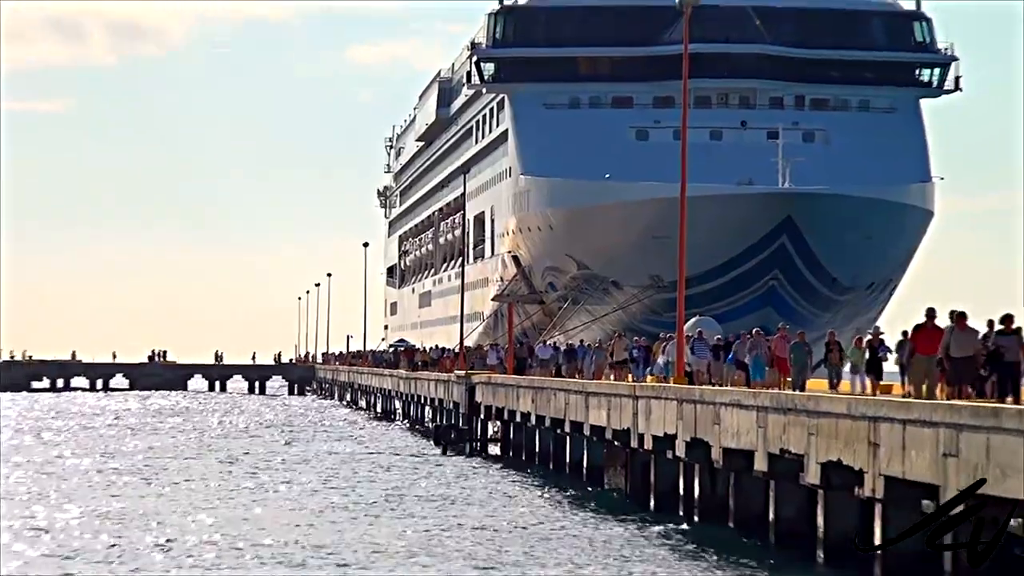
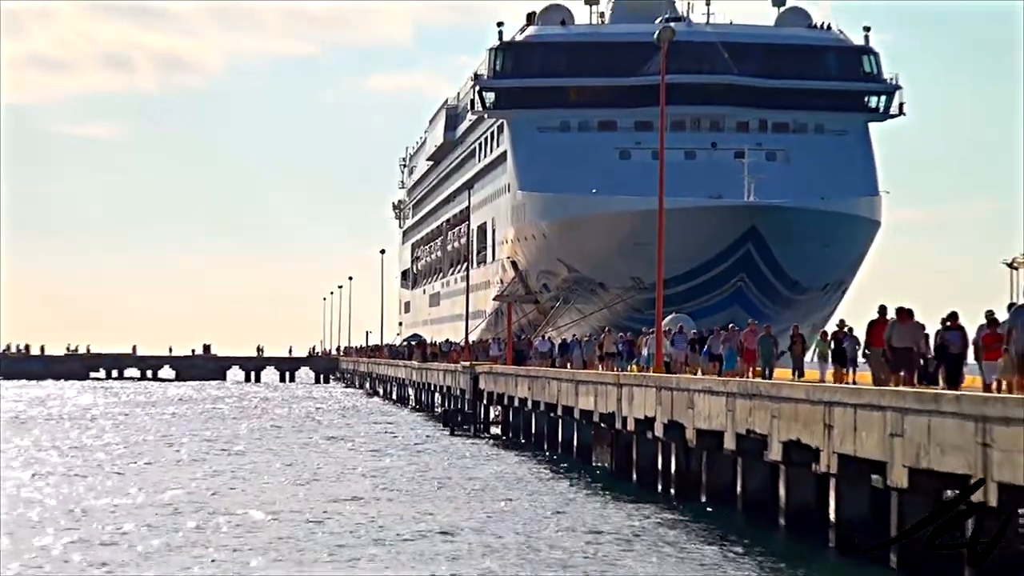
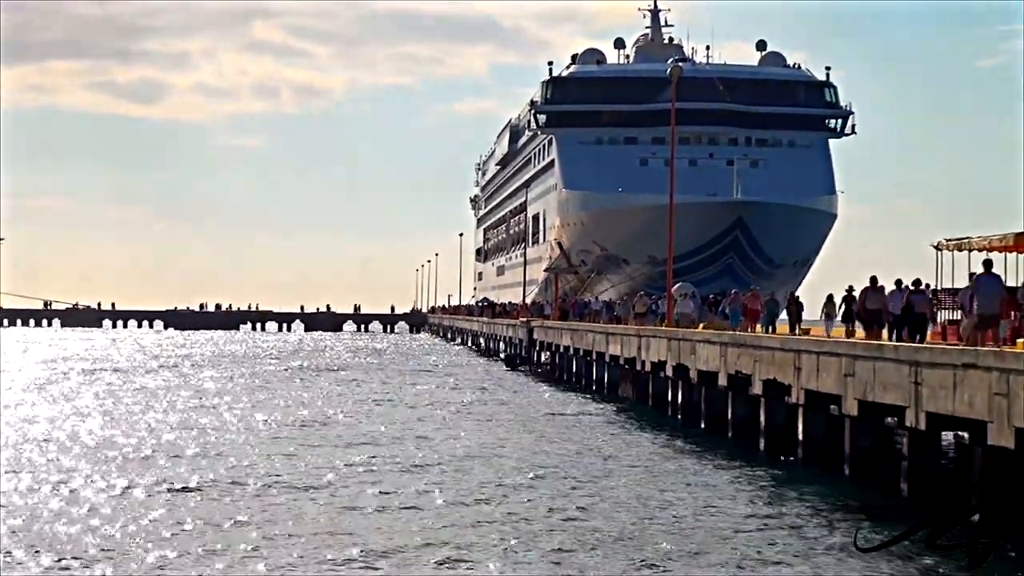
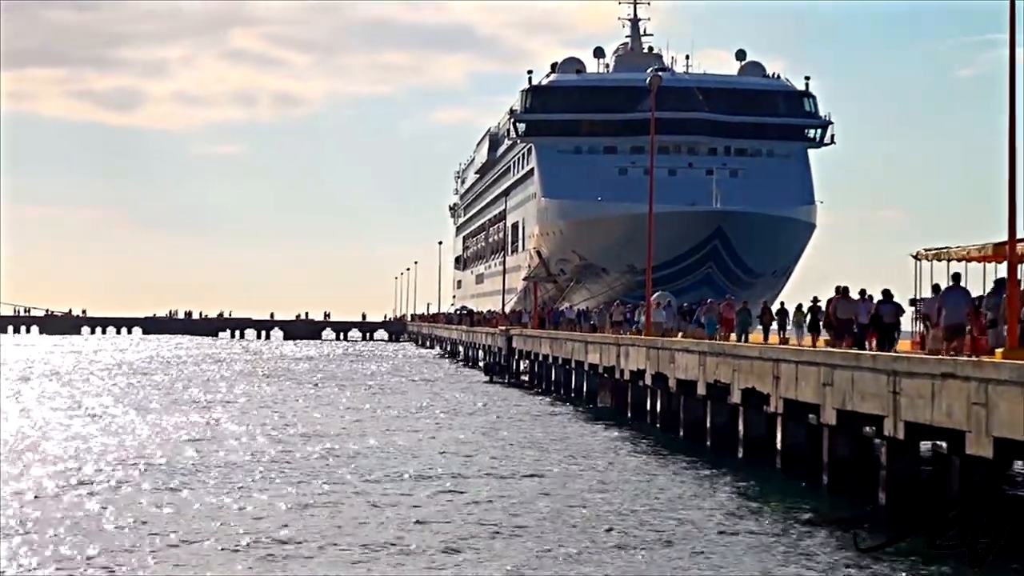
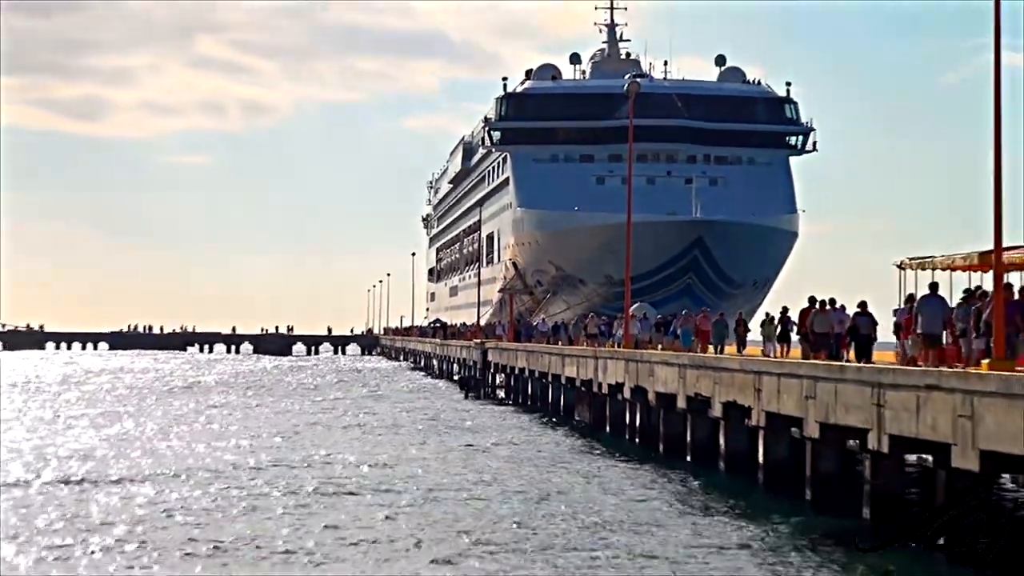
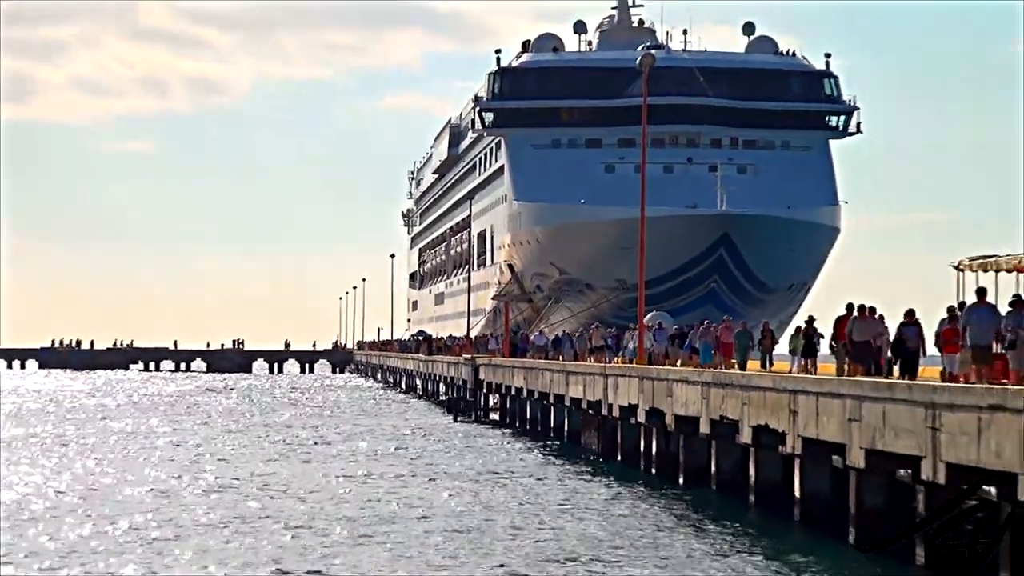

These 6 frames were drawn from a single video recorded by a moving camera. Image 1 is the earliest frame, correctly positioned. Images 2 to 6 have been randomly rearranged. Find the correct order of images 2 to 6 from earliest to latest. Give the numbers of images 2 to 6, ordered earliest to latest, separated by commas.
2, 6, 5, 4, 3
